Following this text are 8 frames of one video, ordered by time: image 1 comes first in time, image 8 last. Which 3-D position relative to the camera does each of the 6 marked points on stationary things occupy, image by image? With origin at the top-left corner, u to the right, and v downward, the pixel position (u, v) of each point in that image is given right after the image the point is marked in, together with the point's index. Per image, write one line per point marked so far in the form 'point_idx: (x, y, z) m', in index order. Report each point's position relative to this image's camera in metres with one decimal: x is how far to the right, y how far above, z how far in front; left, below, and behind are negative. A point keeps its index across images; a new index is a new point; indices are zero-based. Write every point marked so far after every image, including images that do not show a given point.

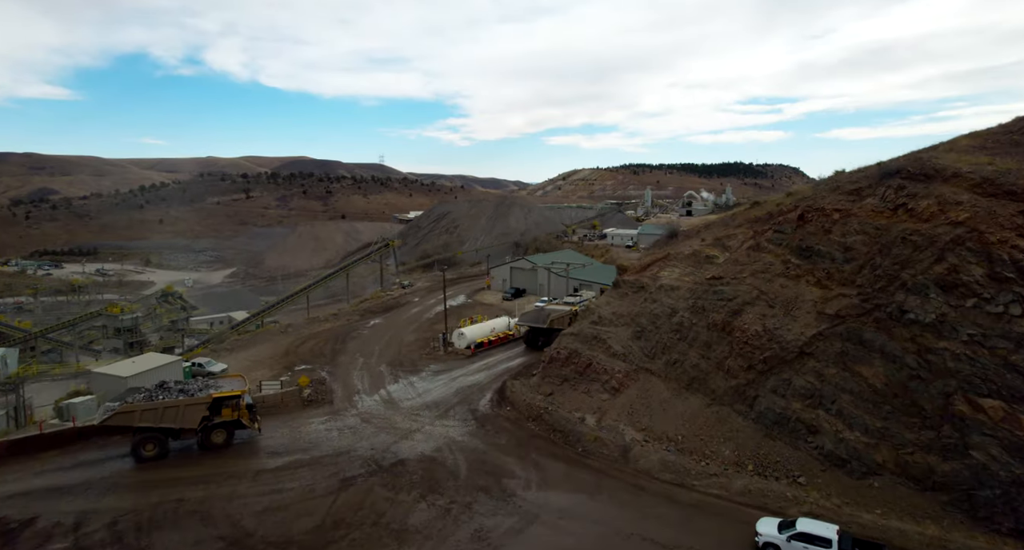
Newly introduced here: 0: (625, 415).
0: (+4.1, -5.1, +19.4) m
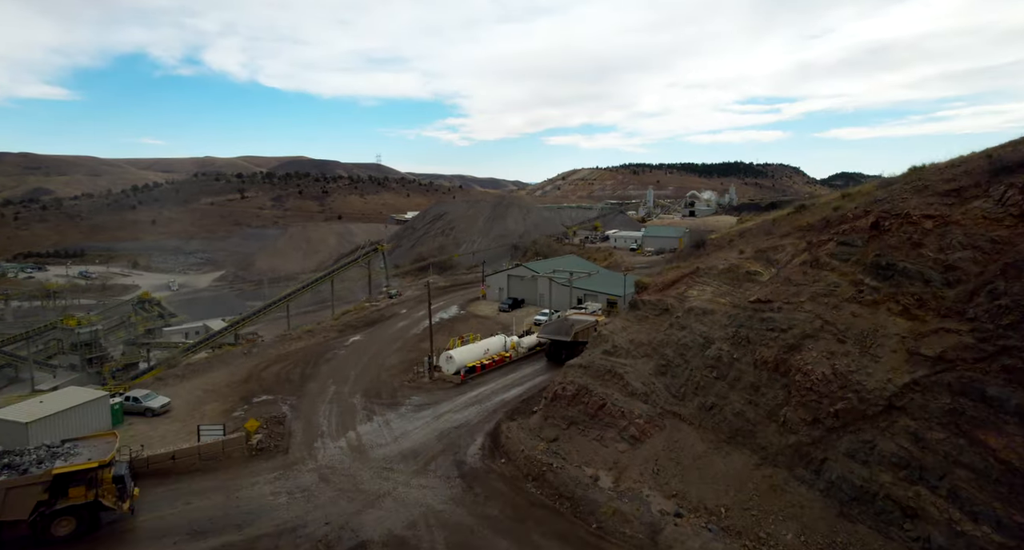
0: (+3.9, -5.7, +15.3) m
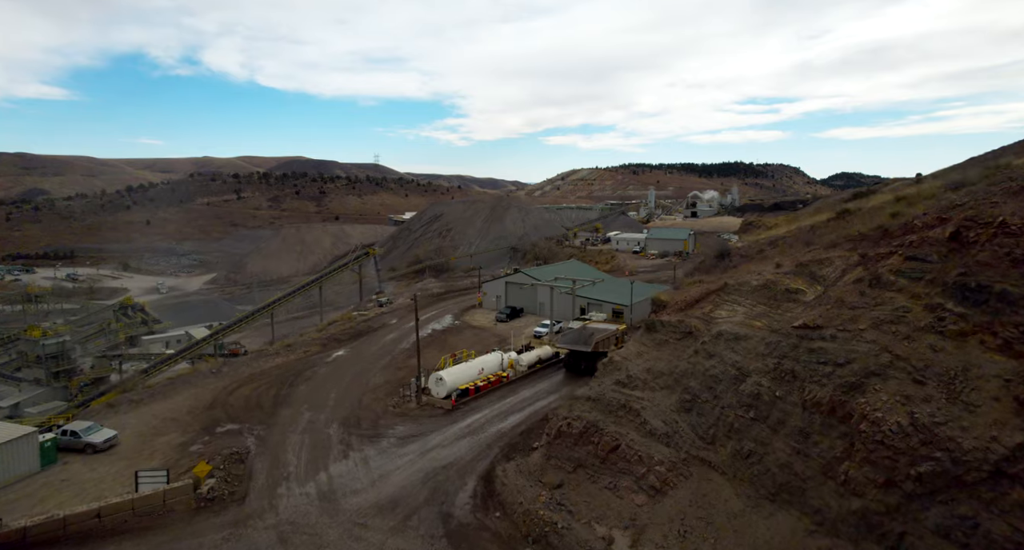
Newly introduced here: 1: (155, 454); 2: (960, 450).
0: (+3.8, -6.2, +12.6) m
1: (-12.2, -6.1, +18.3) m
2: (+8.2, -3.2, +9.8) m
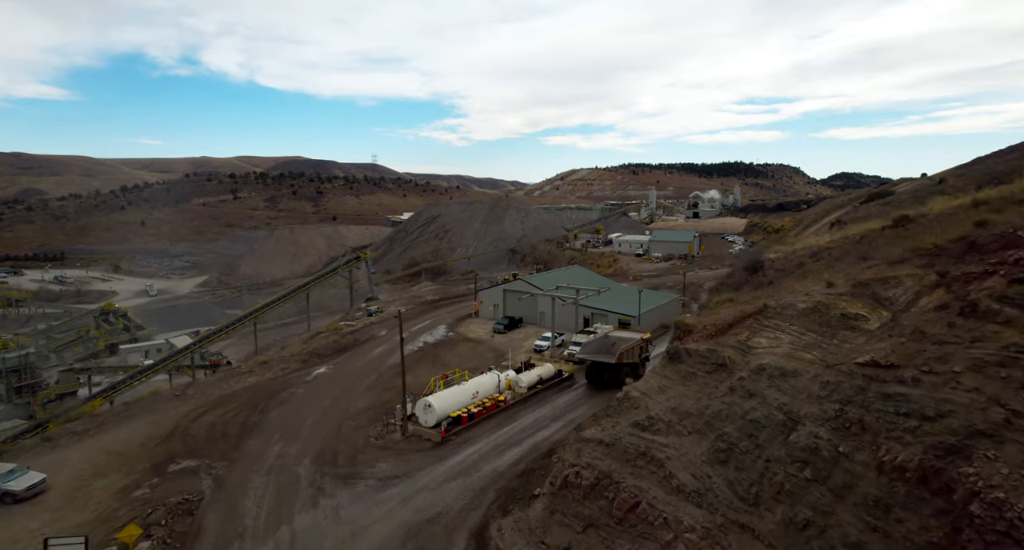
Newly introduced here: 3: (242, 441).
0: (+3.8, -6.7, +9.9) m
1: (-12.3, -6.6, +15.5) m
2: (+8.1, -3.7, +7.1) m
3: (-10.1, -6.2, +20.0) m
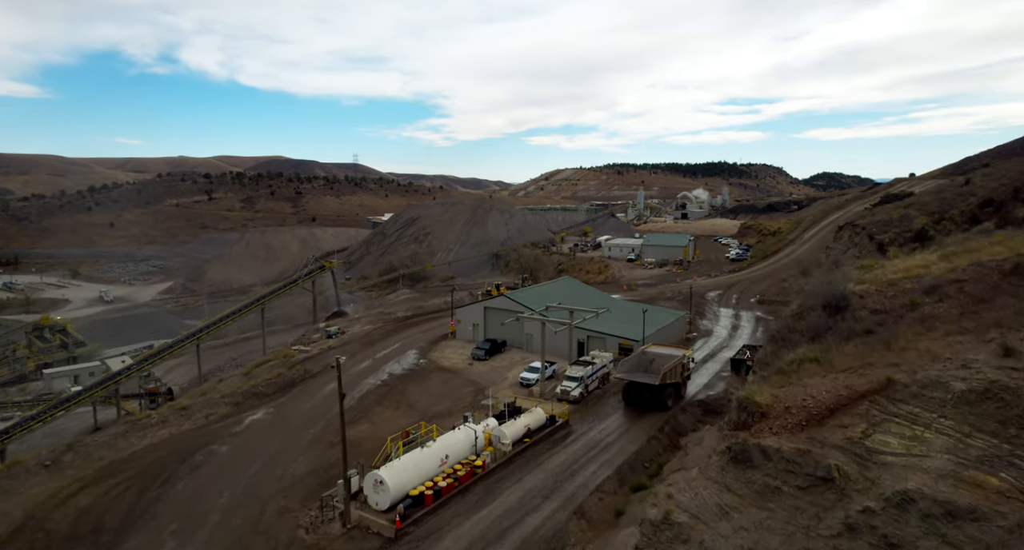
0: (+3.5, -7.6, +4.8) m
1: (-12.7, -7.6, +10.0) m
2: (+7.9, -4.6, +2.2) m
3: (-10.6, -7.2, +14.5) m
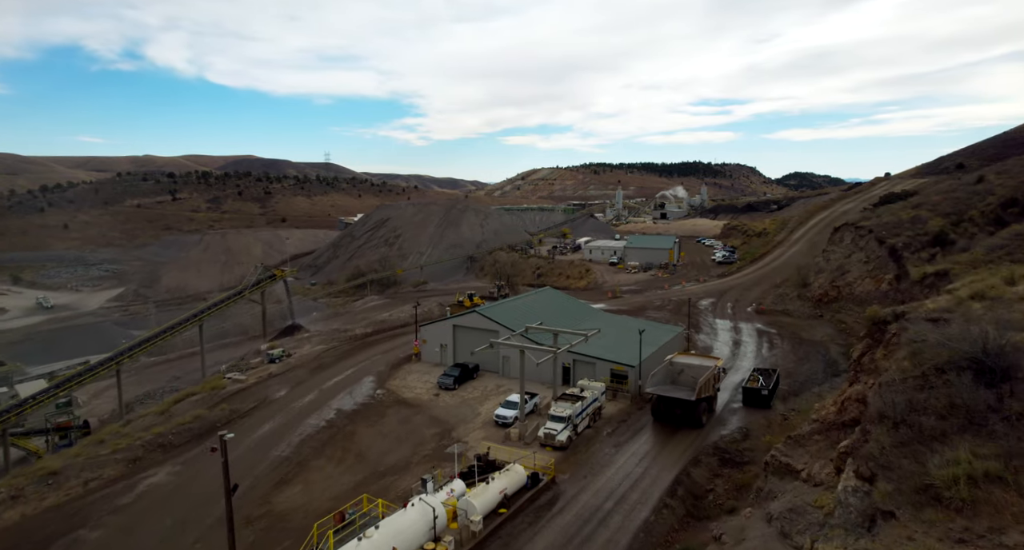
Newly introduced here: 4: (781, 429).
0: (+3.3, -8.3, +0.5) m
1: (-13.1, -8.3, +4.9) m
2: (+7.8, -5.2, -2.0) m
3: (-11.2, -7.9, +9.5) m
4: (+10.0, -5.7, +20.0) m
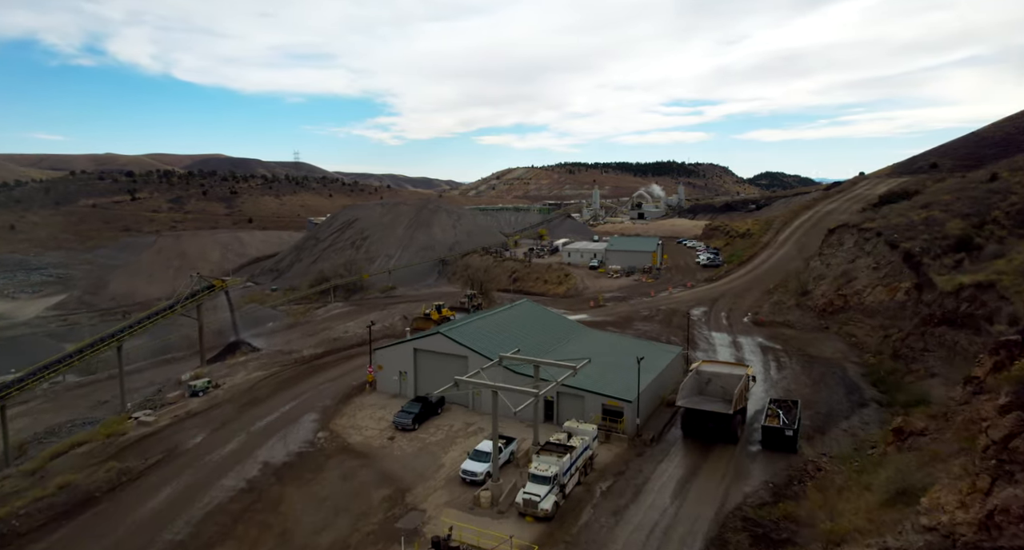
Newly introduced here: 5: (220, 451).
0: (+3.4, -8.9, -3.8) m
1: (-13.2, -9.1, -0.1) m
2: (+7.9, -5.8, -6.1) m
3: (-11.6, -8.6, +4.6) m
4: (+9.1, -6.2, +16.0) m
5: (-10.6, -6.3, +20.2) m
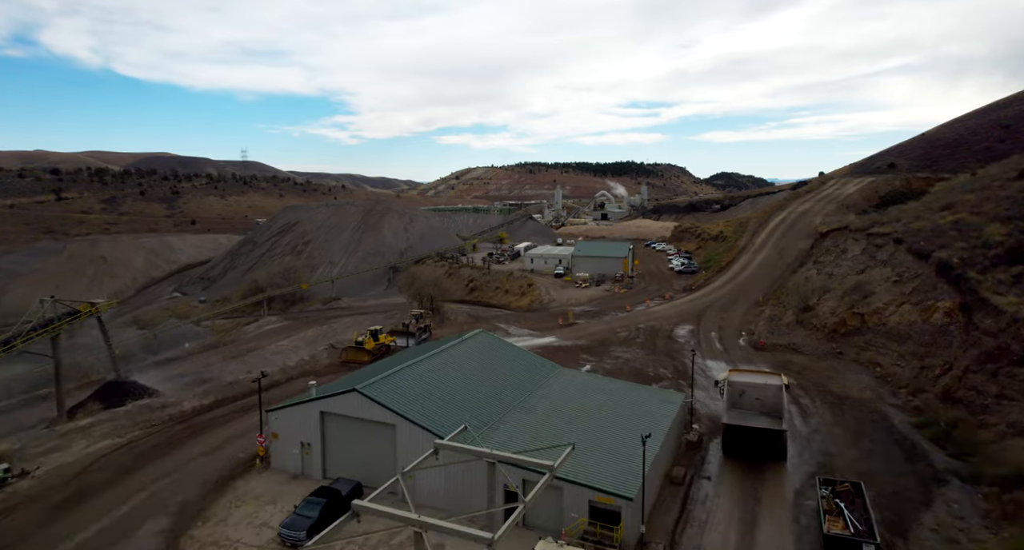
0: (+3.7, -9.8, -10.3) m
1: (-13.1, -10.2, -7.8) m
2: (+8.4, -6.6, -12.2) m
3: (-11.8, -9.7, -3.0) m
4: (+8.0, -7.1, +9.9) m
5: (-12.0, -7.4, +12.6) m
